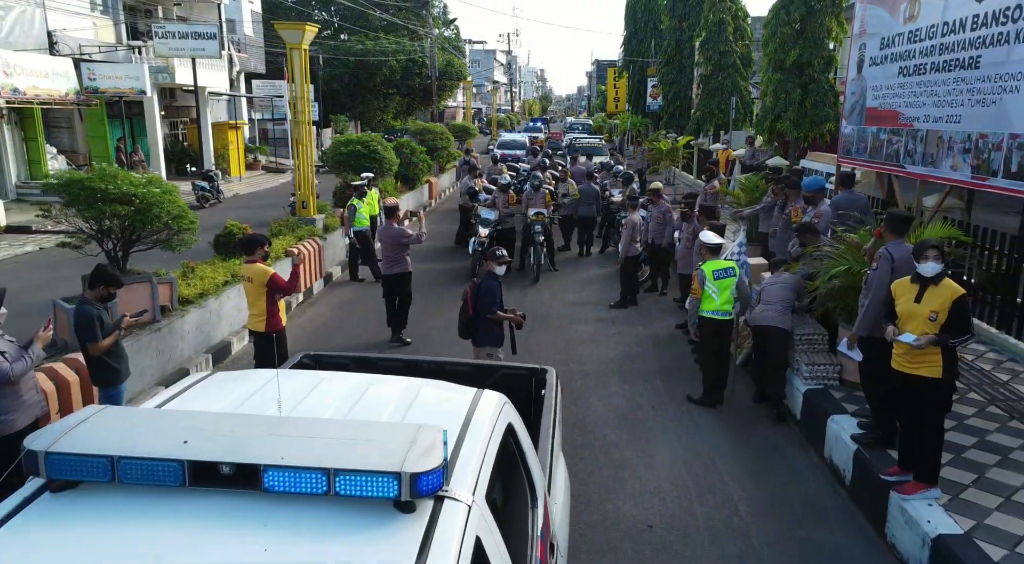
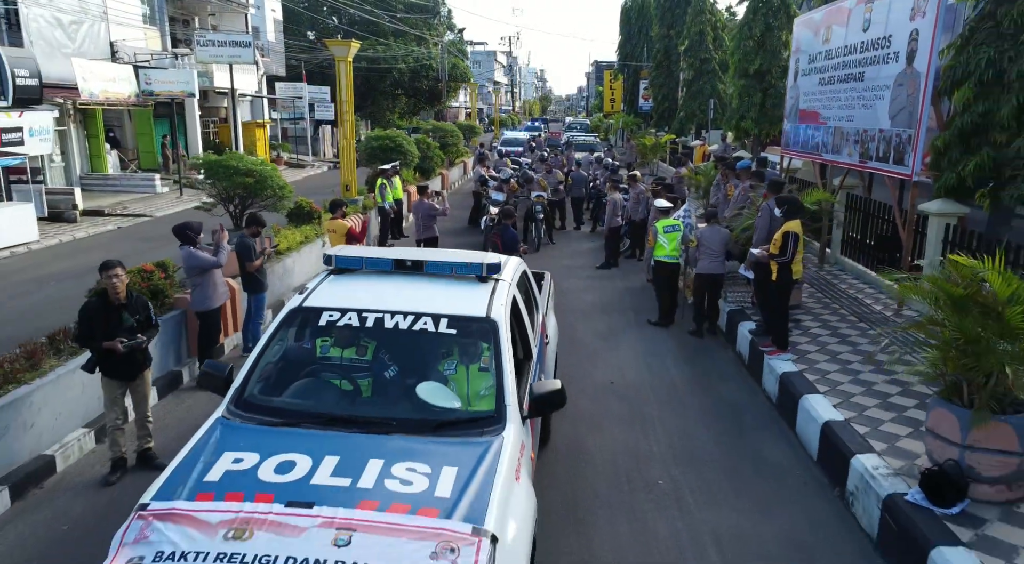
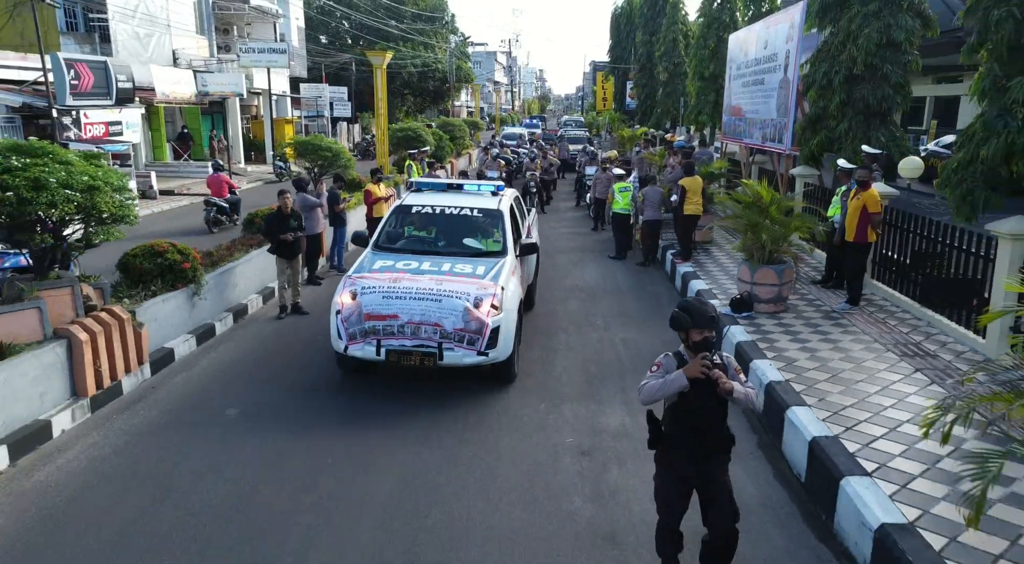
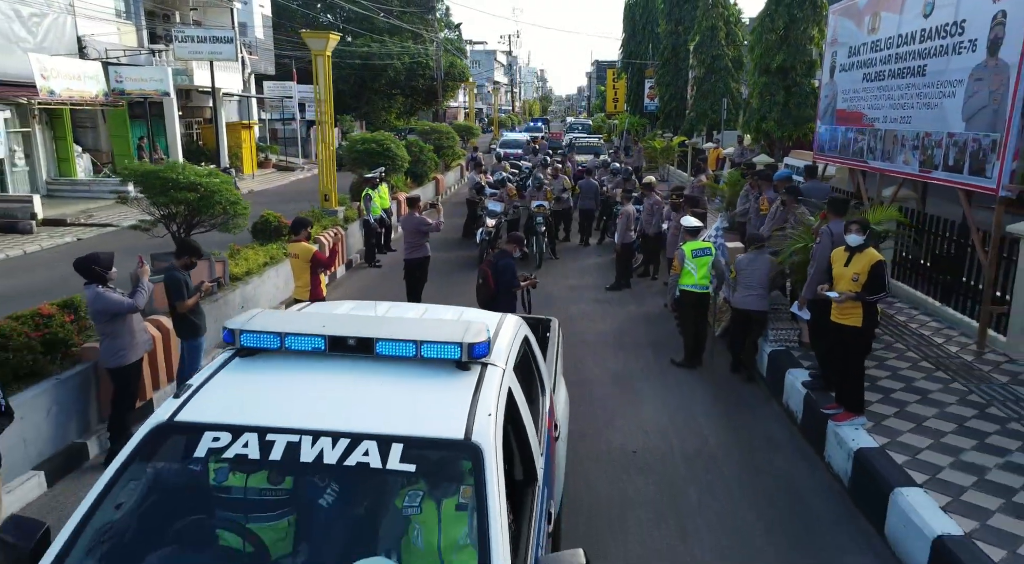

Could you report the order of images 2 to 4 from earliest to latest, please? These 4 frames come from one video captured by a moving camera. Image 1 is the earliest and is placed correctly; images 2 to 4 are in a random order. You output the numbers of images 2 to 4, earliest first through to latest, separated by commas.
4, 2, 3
